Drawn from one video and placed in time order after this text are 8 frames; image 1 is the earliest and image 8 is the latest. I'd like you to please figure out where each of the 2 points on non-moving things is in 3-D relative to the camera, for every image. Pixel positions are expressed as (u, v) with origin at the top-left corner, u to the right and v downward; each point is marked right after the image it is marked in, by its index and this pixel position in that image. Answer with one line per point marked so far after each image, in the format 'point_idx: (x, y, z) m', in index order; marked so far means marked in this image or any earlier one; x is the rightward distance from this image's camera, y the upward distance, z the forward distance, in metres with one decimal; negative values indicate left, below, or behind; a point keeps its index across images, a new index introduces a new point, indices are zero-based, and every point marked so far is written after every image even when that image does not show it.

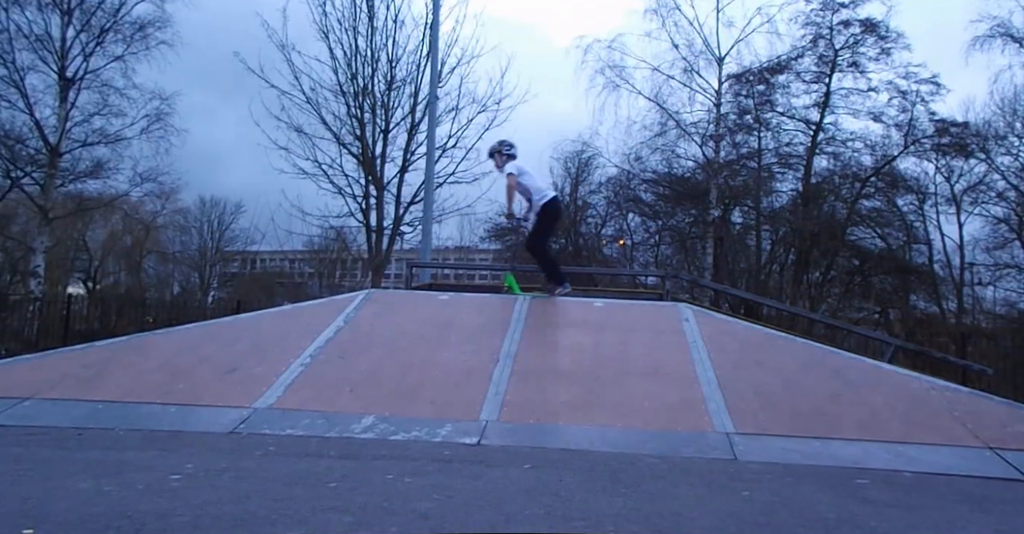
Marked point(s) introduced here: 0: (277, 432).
0: (-2.5, -1.8, +7.5) m
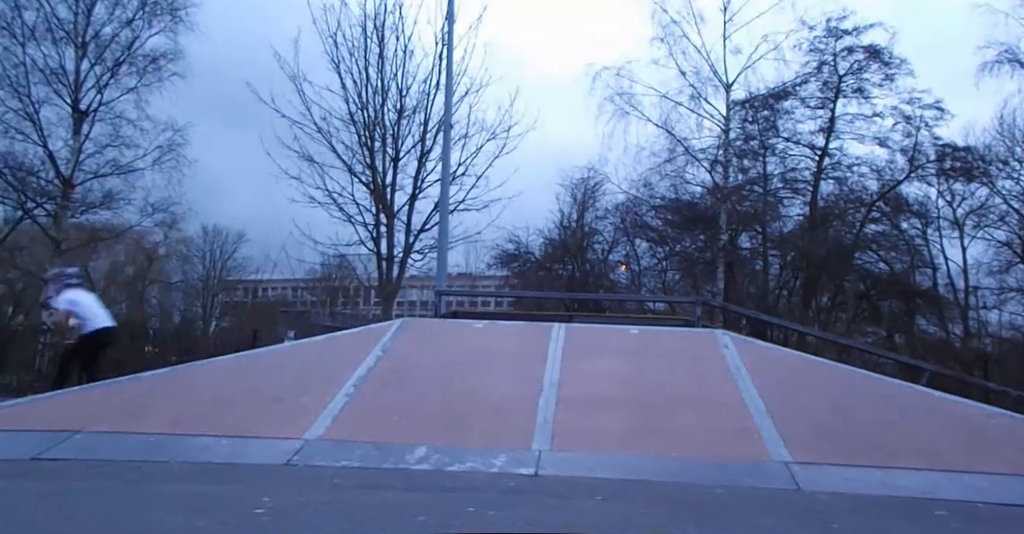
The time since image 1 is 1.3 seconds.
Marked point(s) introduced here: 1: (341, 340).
0: (-1.9, -2.1, +7.5) m
1: (-2.9, -1.3, +12.0) m
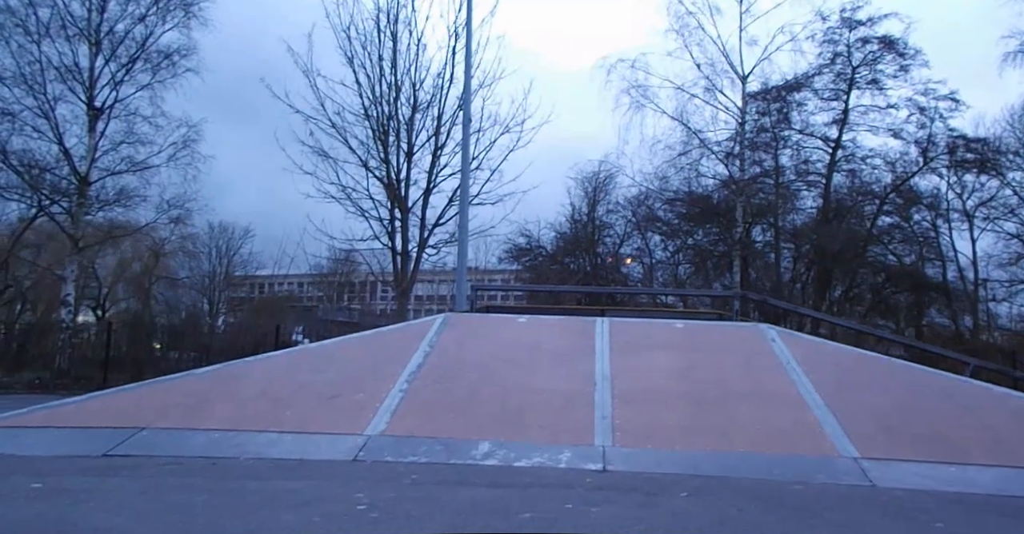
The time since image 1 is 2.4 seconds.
0: (-1.2, -2.1, +7.5) m
1: (-2.1, -1.2, +12.1) m
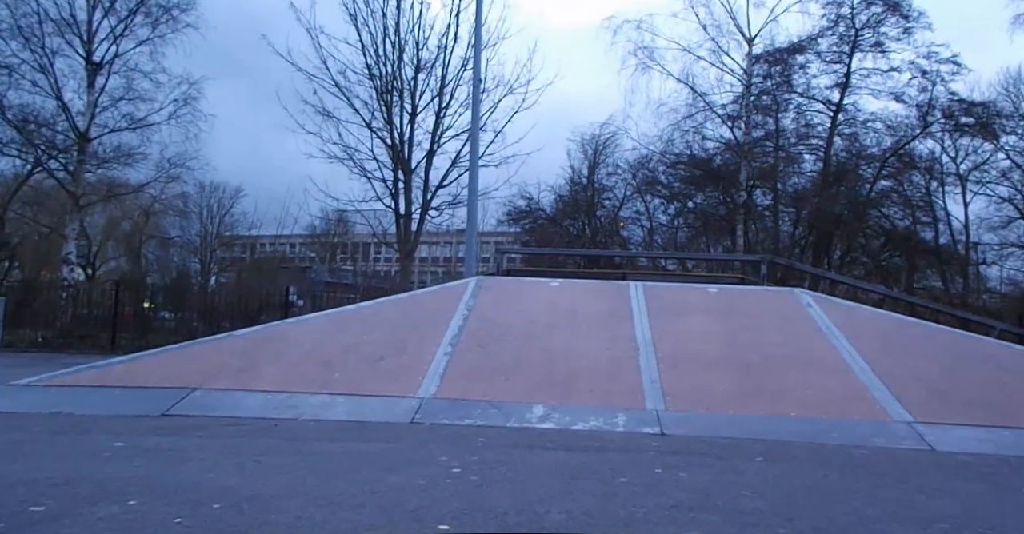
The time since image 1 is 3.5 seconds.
0: (-0.6, -1.7, +7.5) m
1: (-1.5, -0.5, +12.0) m
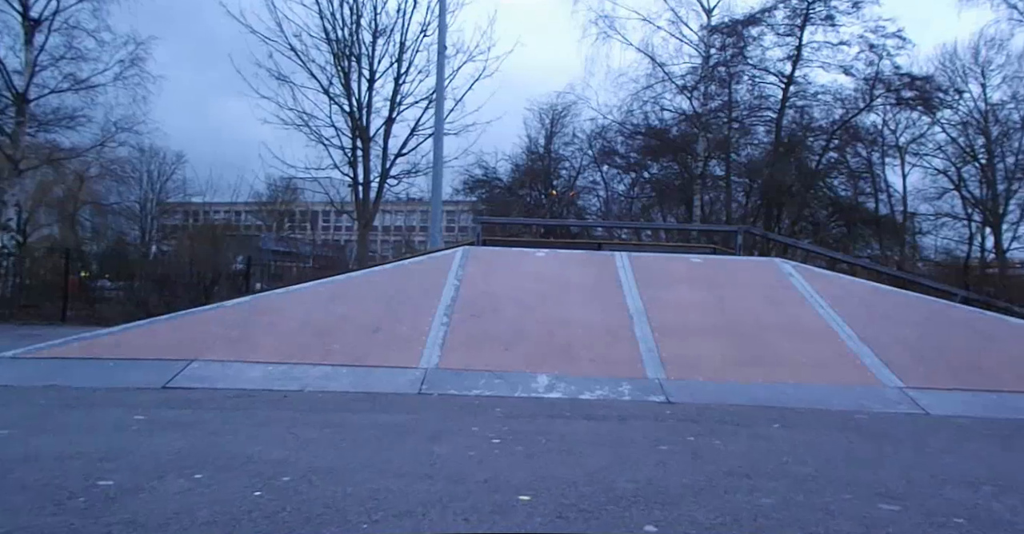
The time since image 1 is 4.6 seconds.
0: (-0.5, -1.4, +7.5) m
1: (-1.7, 0.0, +11.9) m
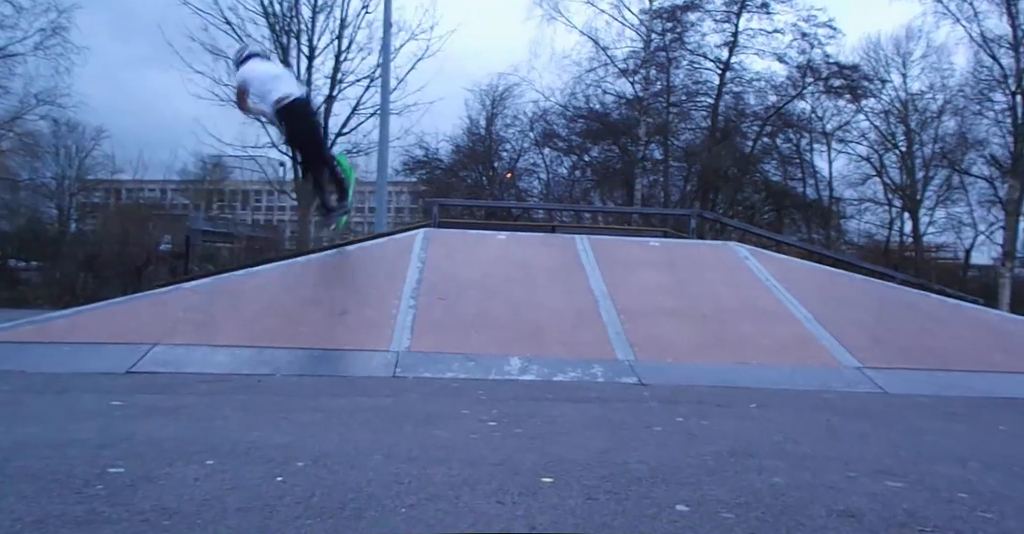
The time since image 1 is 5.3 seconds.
0: (-0.7, -1.2, +7.5) m
1: (-2.3, +0.3, +11.7) m
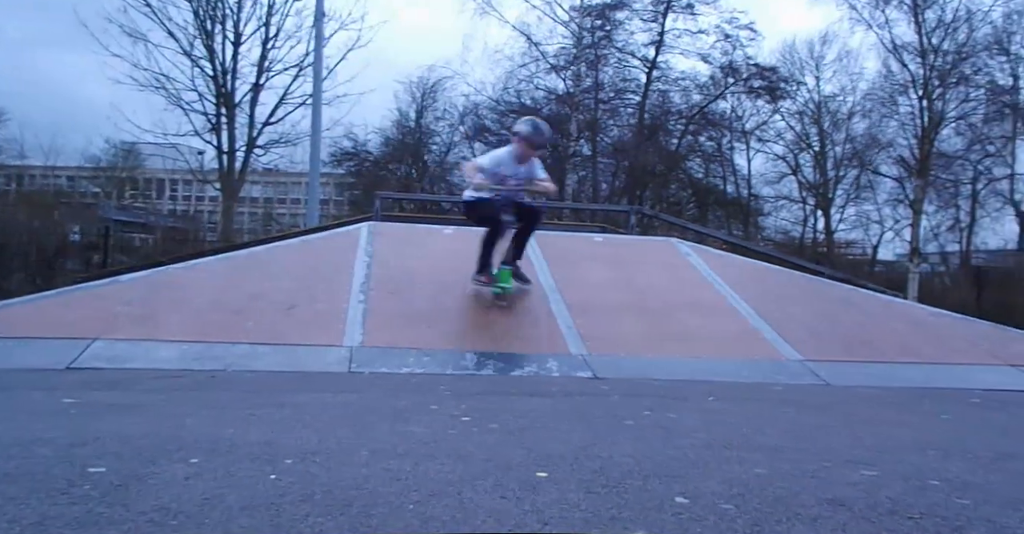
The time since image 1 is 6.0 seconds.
0: (-1.2, -1.1, +7.4) m
1: (-3.2, +0.4, +11.5) m
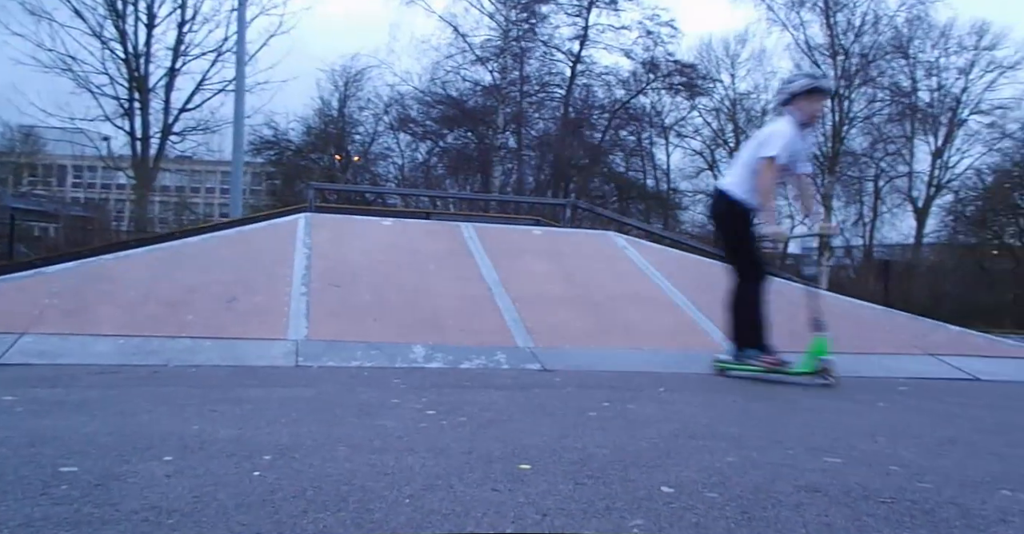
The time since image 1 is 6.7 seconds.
0: (-1.7, -1.1, +7.3) m
1: (-4.1, +0.5, +11.1) m
